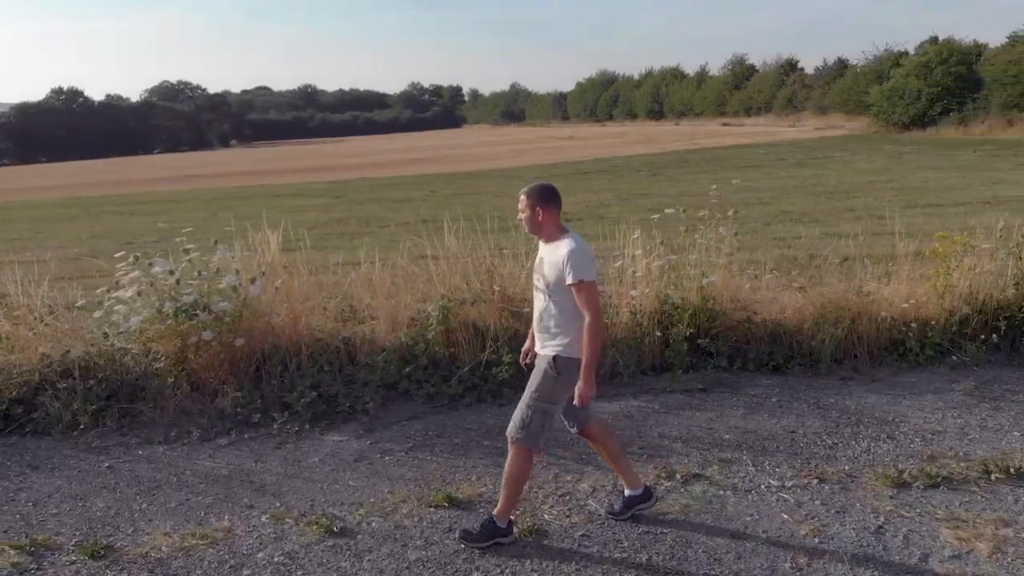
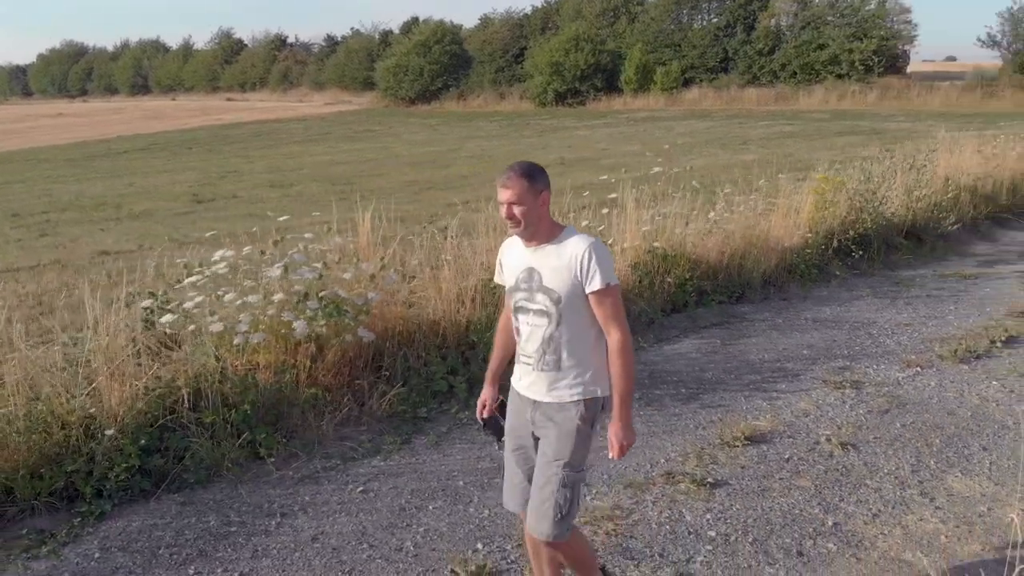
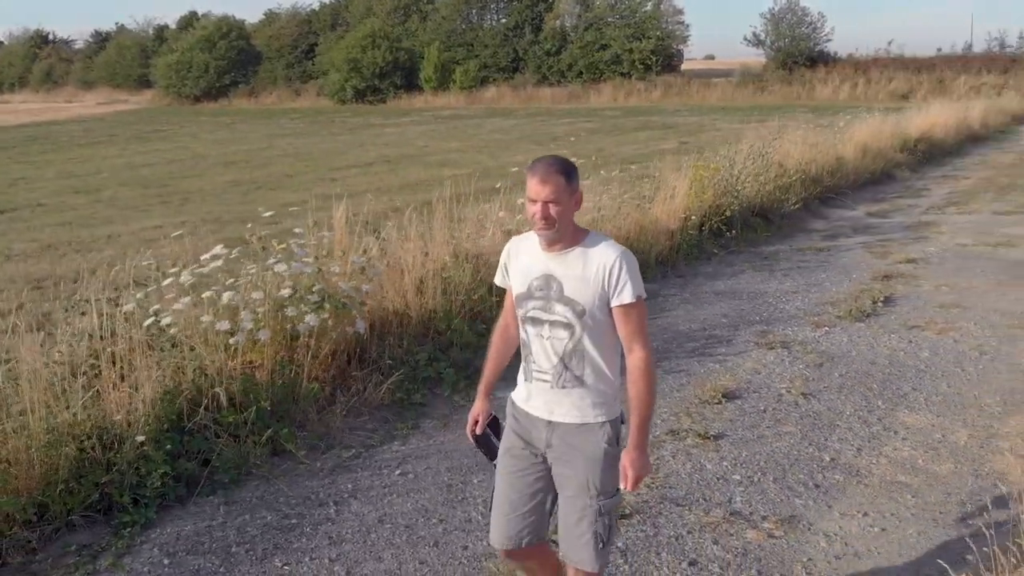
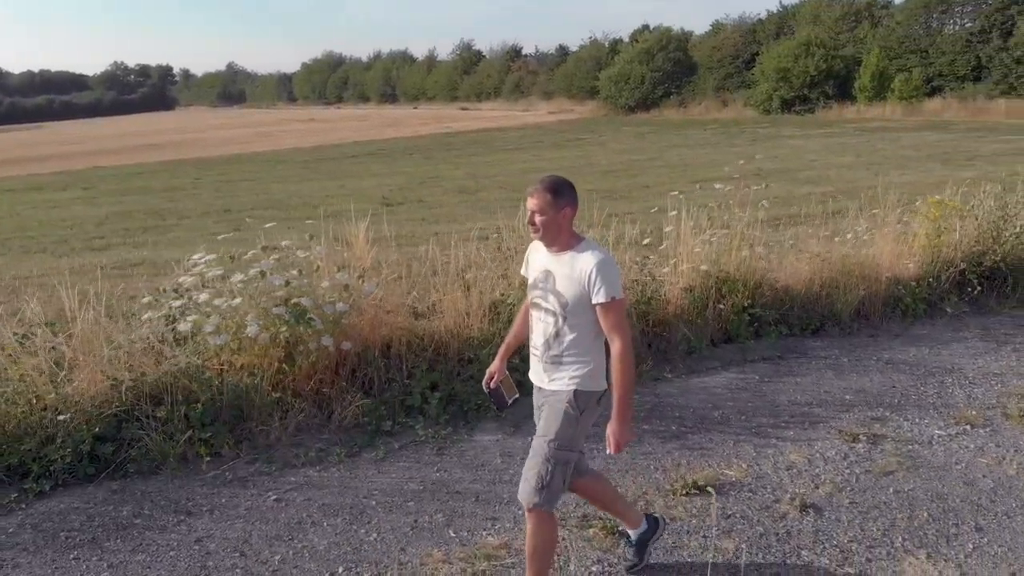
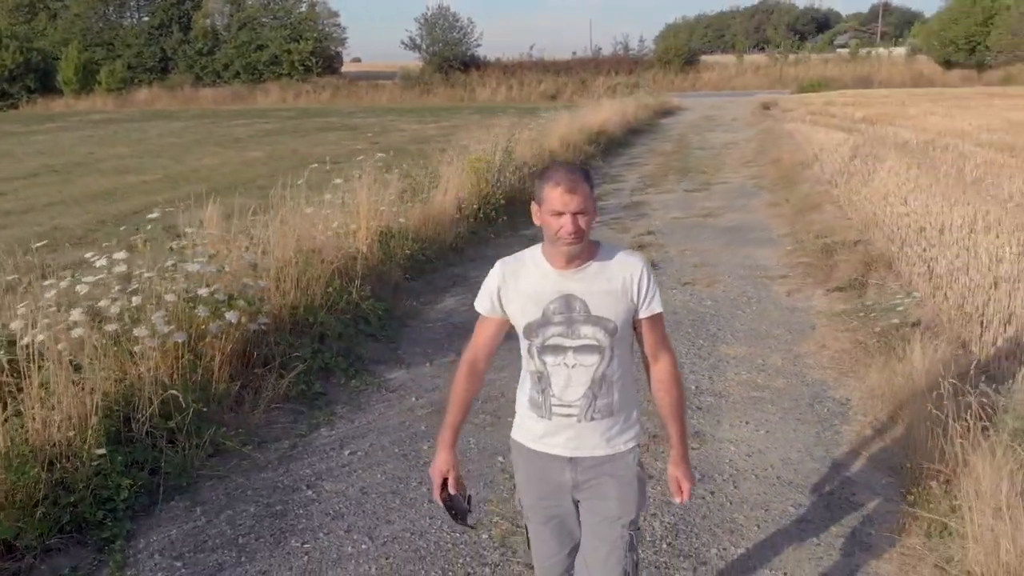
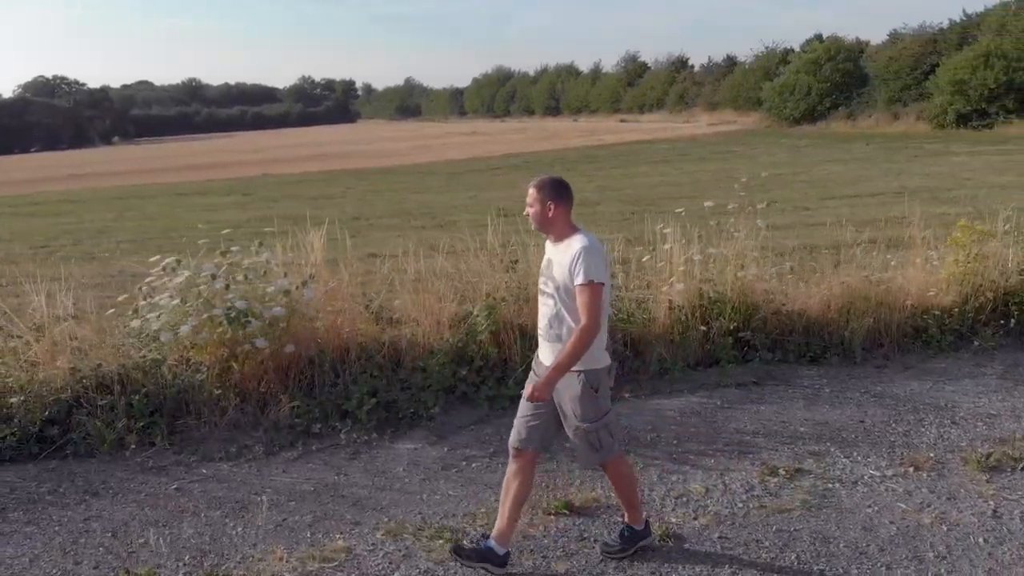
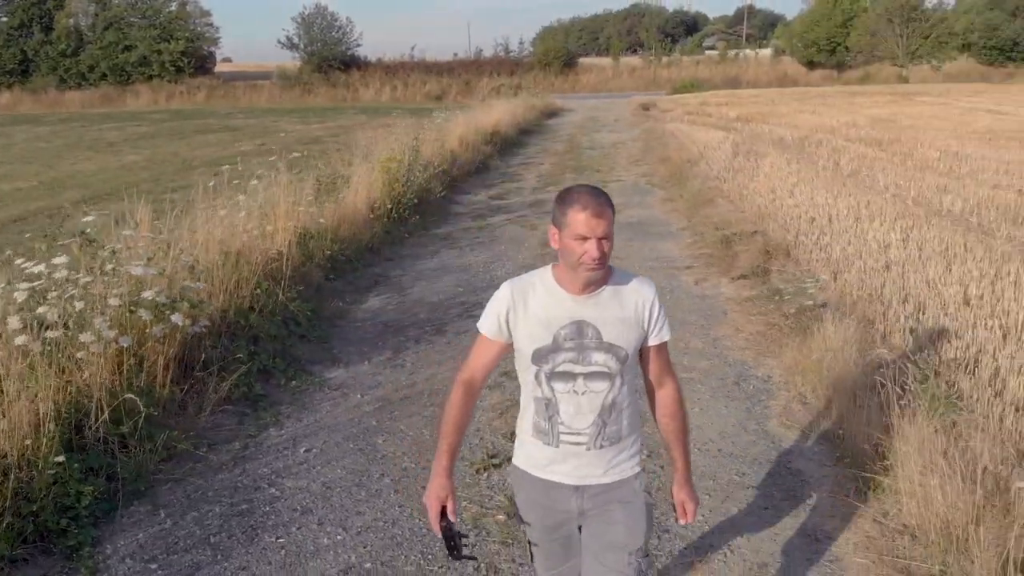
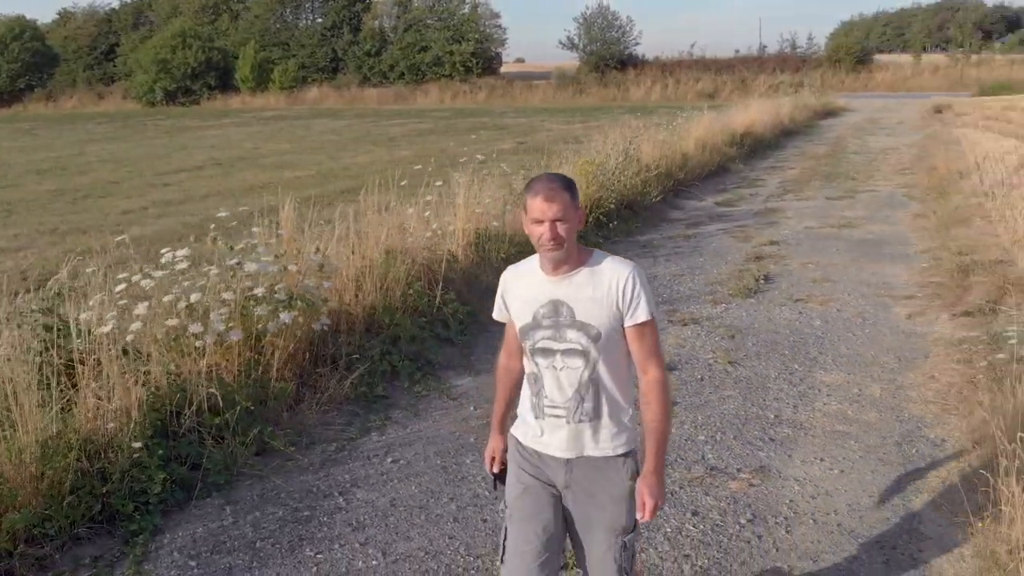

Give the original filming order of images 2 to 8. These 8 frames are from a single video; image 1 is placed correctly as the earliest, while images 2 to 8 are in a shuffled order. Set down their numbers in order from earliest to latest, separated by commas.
6, 4, 2, 3, 8, 5, 7
